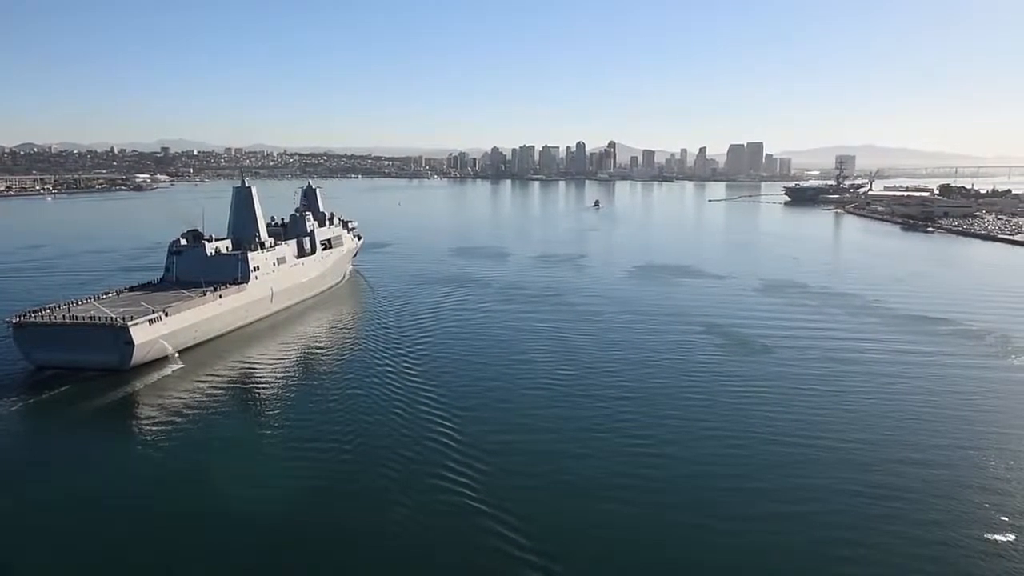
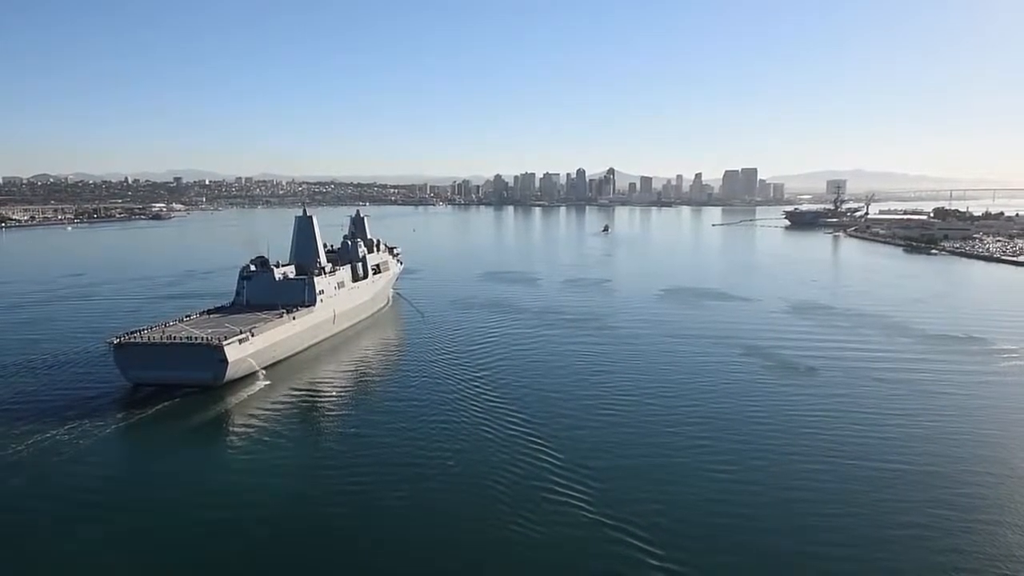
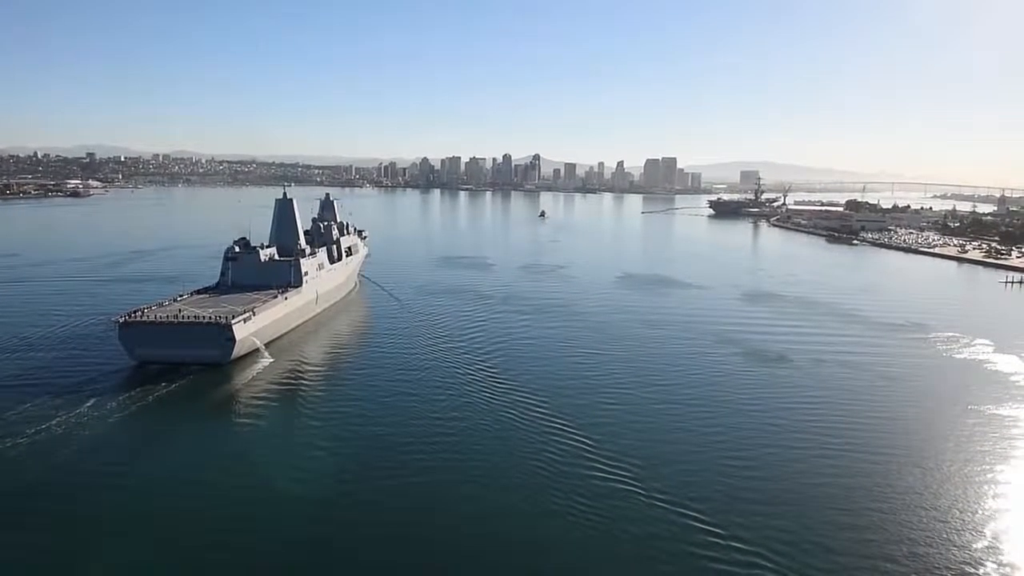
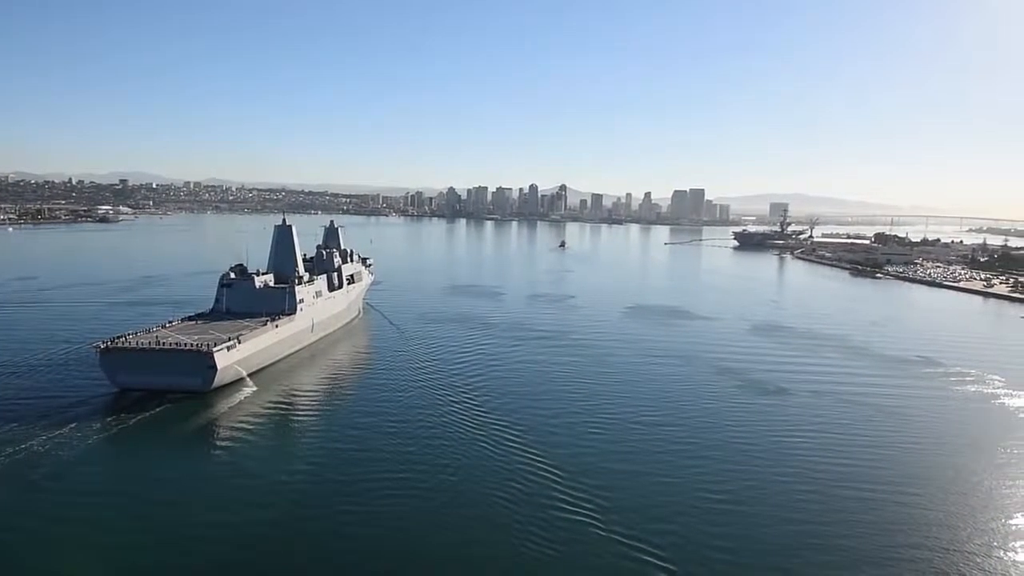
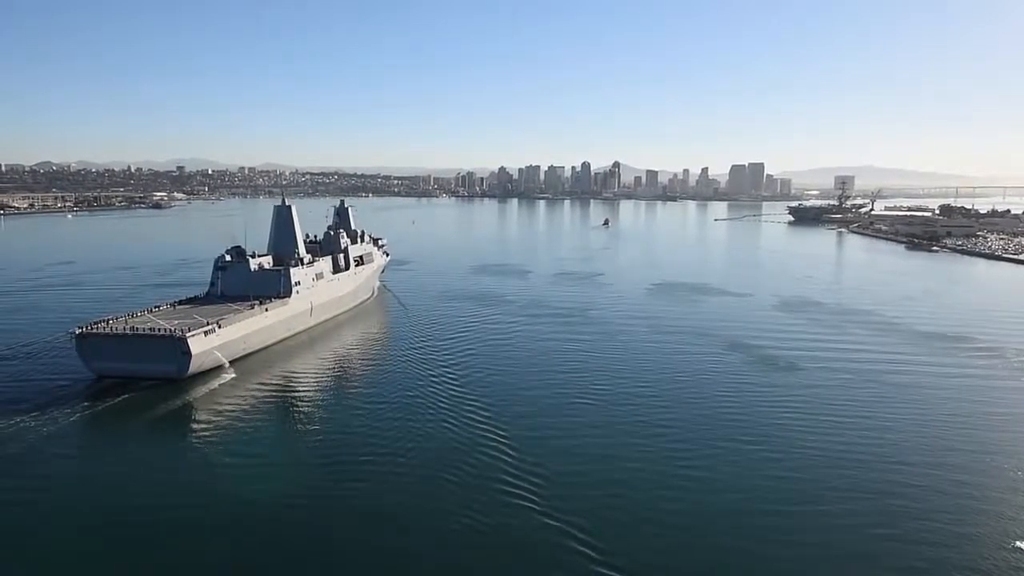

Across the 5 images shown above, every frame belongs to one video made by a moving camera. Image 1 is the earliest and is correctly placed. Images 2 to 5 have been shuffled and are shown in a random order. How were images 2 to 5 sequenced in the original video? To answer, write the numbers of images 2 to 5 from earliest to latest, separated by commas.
5, 2, 4, 3
